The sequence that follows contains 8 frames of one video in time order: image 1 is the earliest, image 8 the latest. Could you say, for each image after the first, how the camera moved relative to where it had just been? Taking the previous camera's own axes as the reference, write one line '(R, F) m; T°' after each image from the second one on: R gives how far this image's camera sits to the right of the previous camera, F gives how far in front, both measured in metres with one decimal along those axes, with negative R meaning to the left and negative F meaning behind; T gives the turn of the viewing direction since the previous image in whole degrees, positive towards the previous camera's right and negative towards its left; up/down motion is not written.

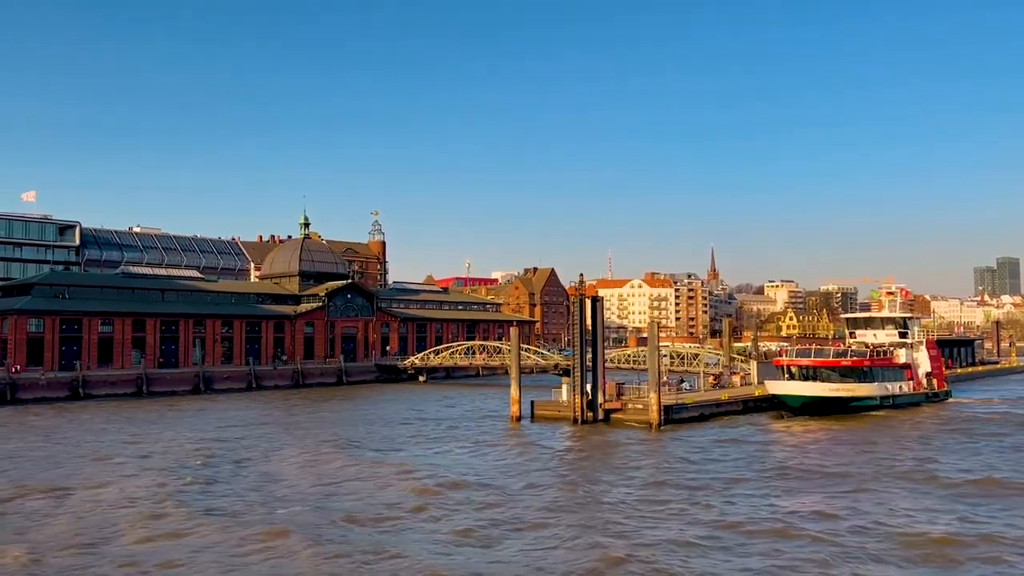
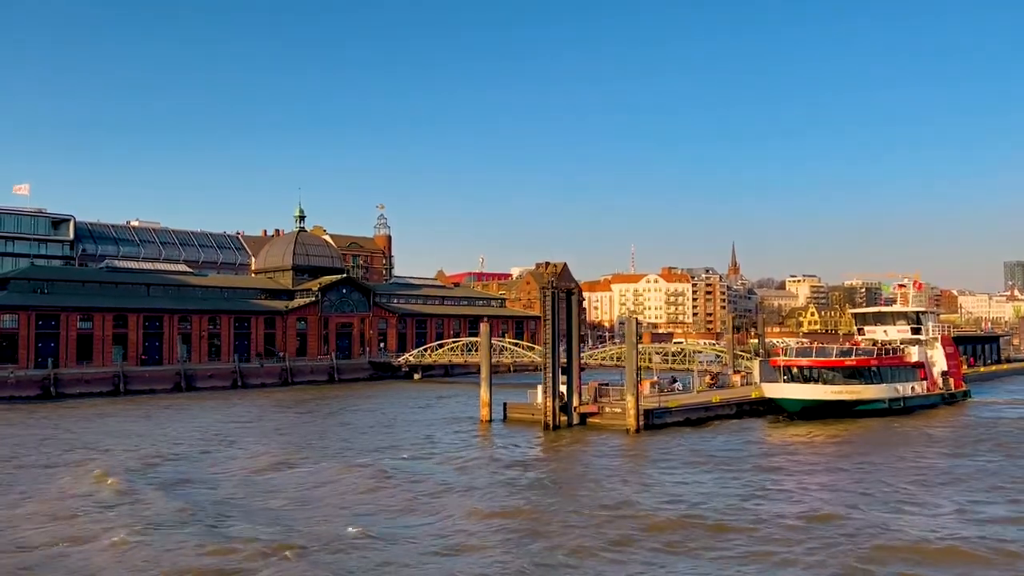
(+3.1, +4.6) m; -2°
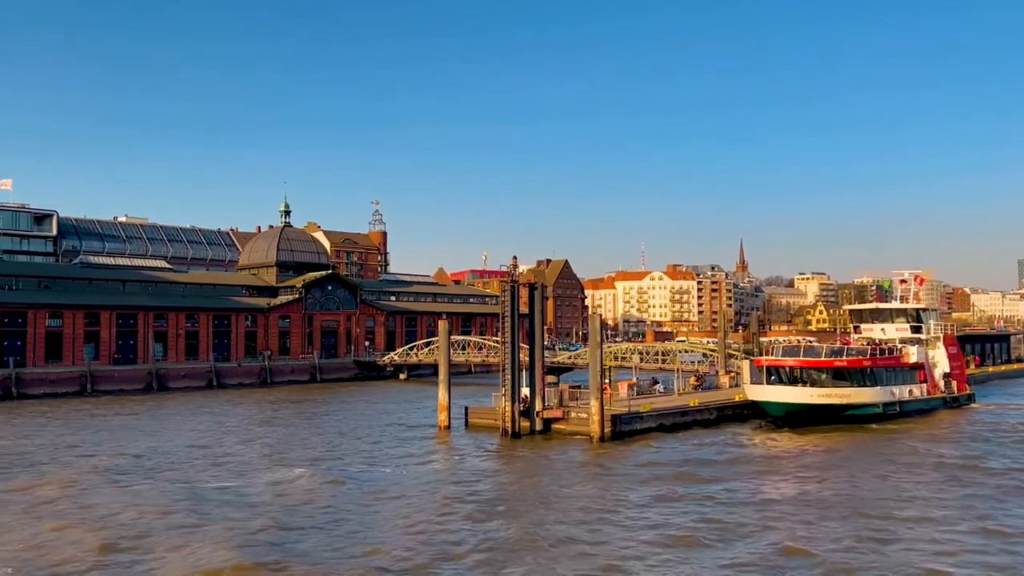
(+2.7, +3.9) m; -1°
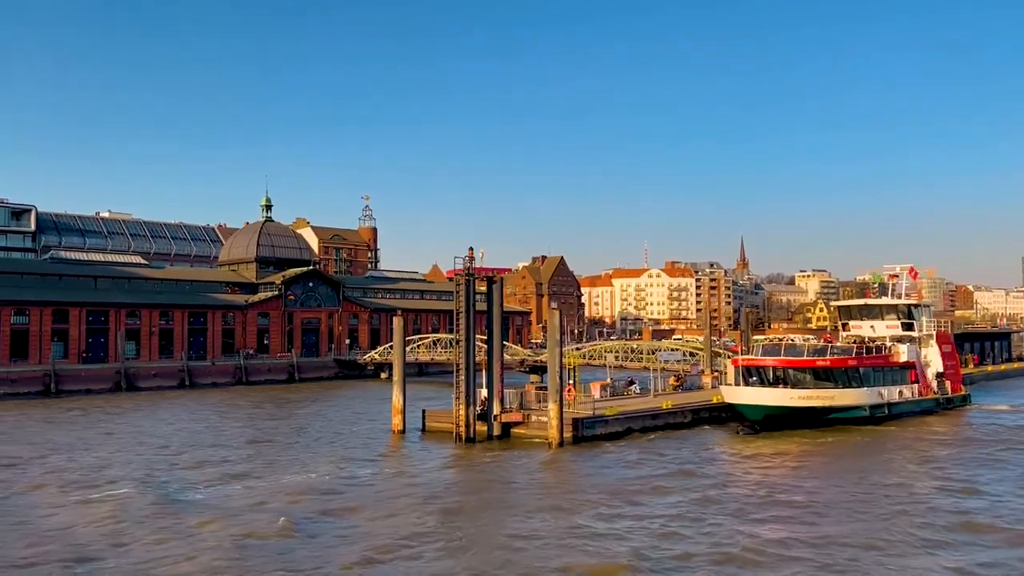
(+2.2, +3.1) m; 0°
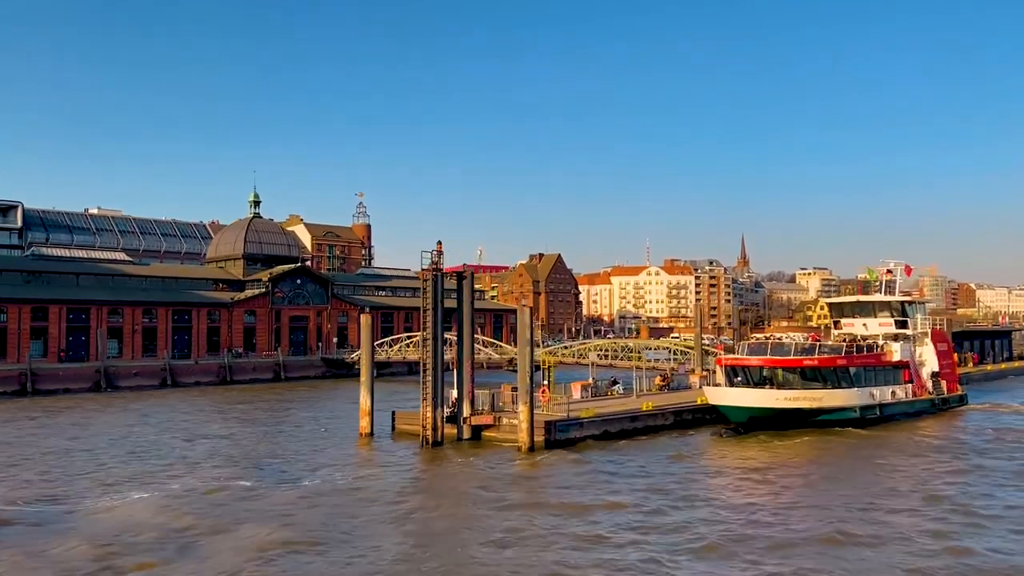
(+1.4, +1.9) m; 0°
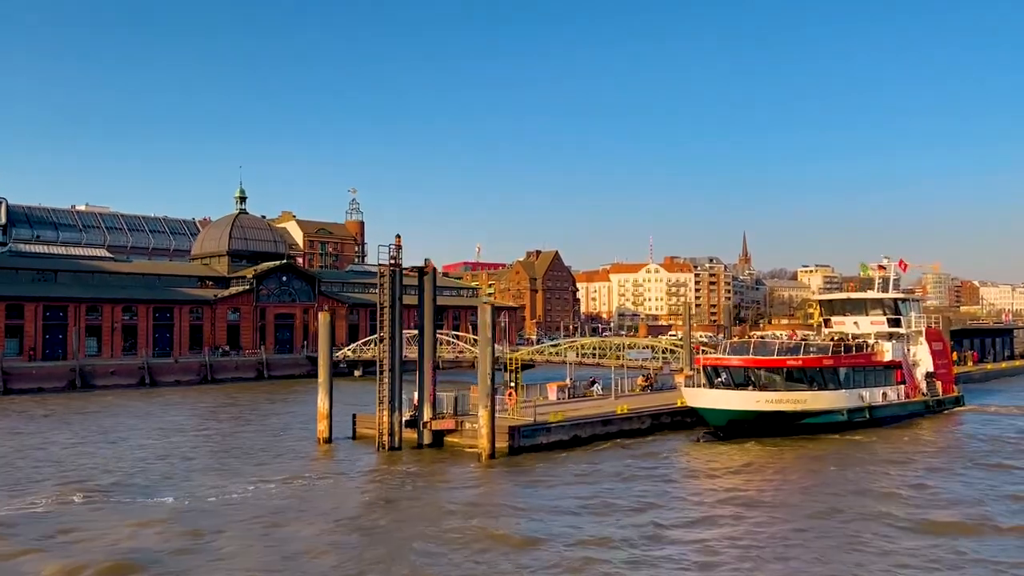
(+1.6, +2.3) m; 0°
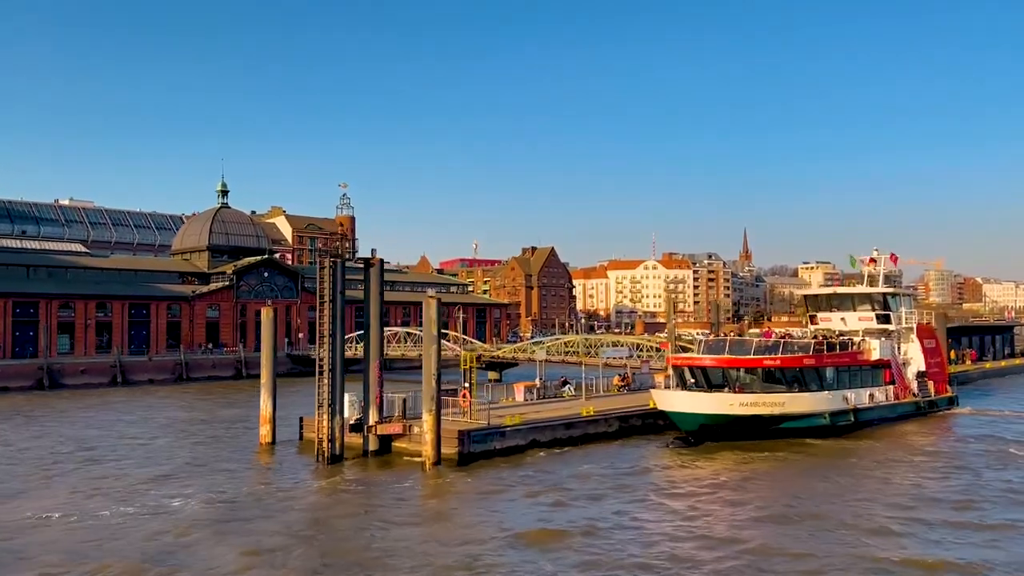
(+1.9, +2.6) m; 0°
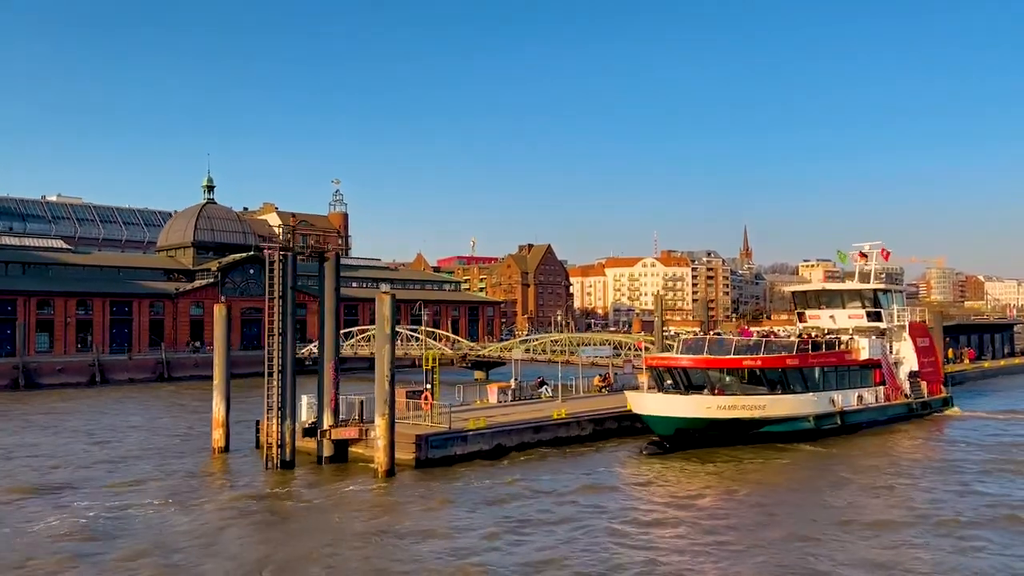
(+1.4, +1.9) m; 0°
